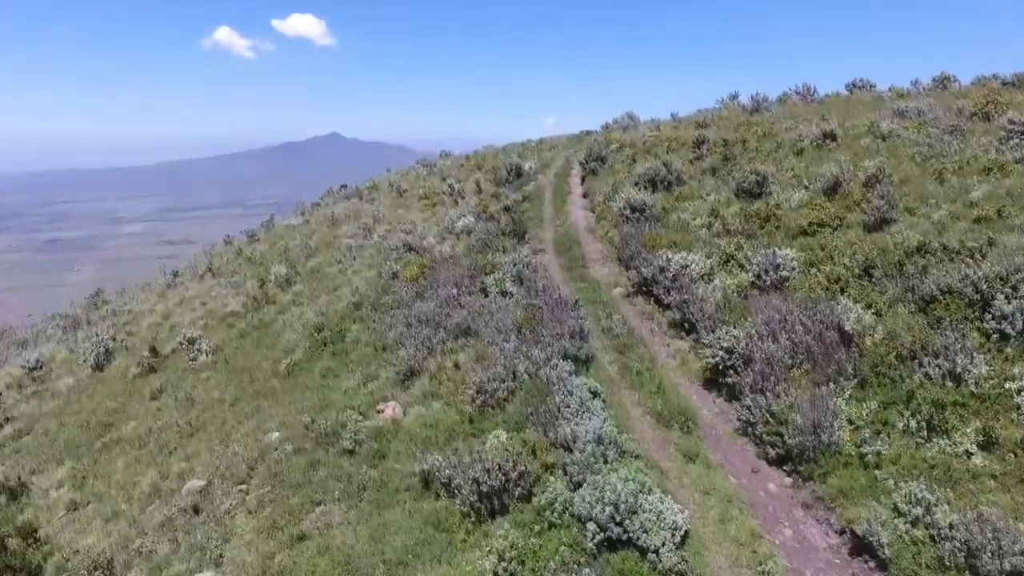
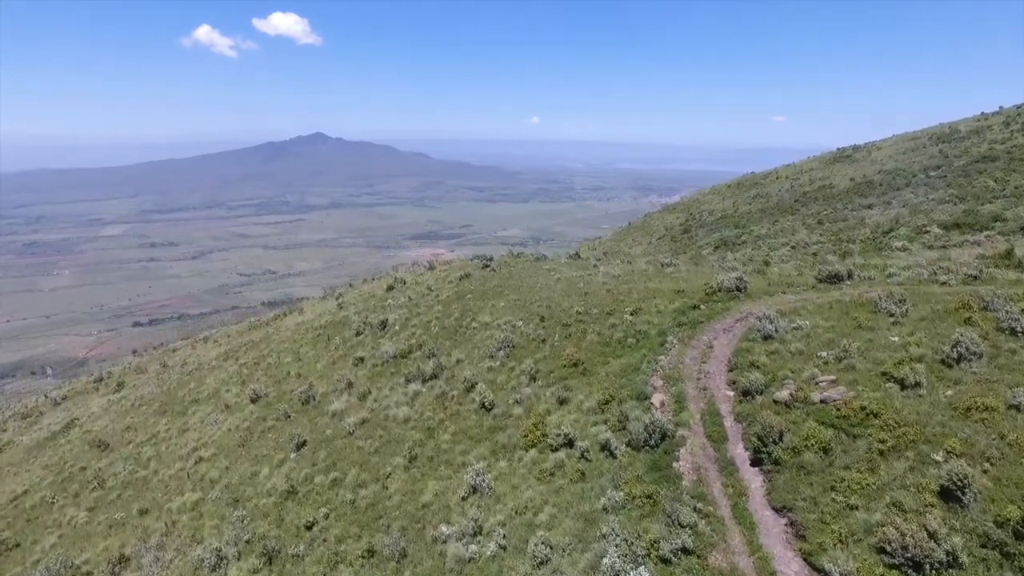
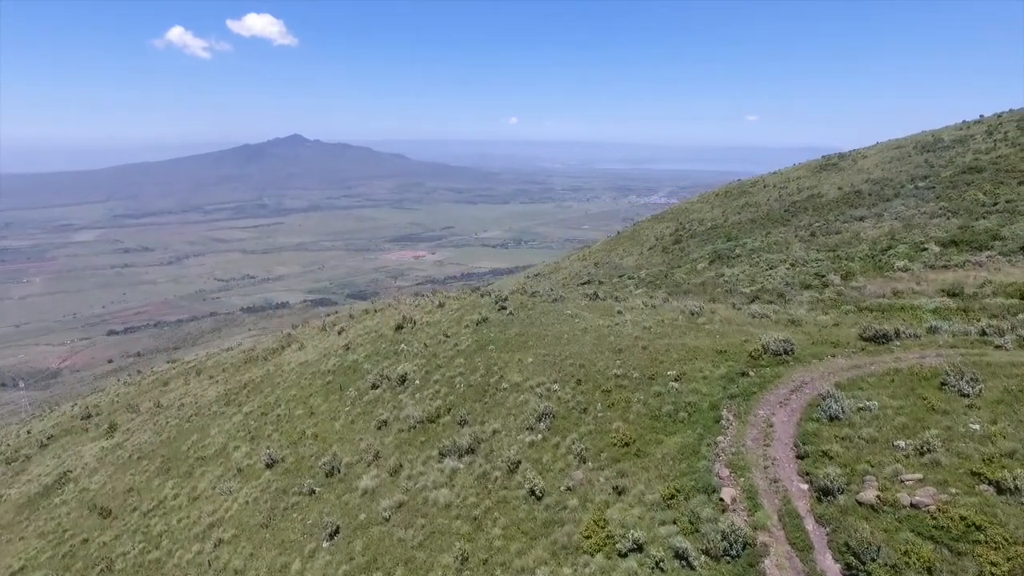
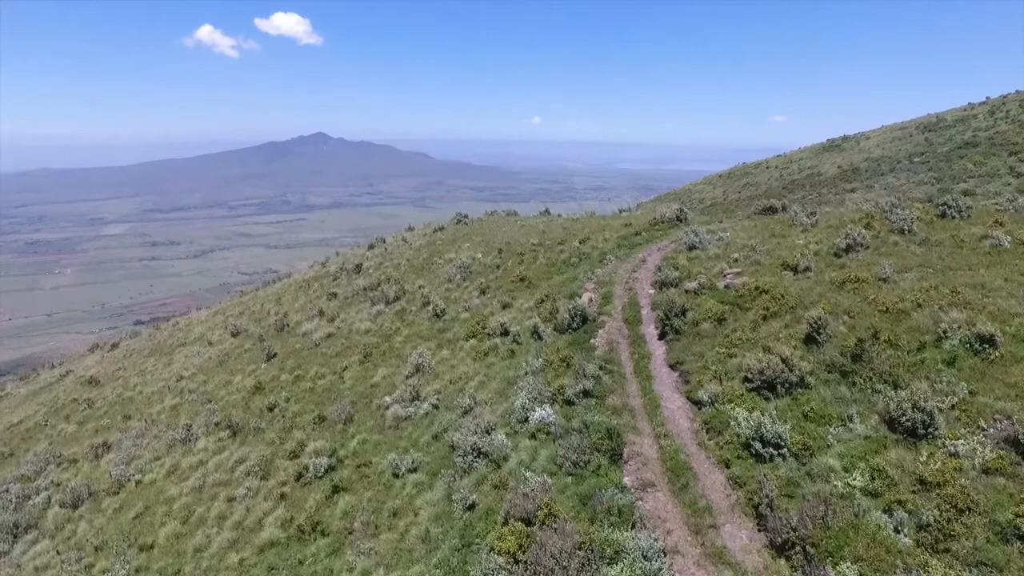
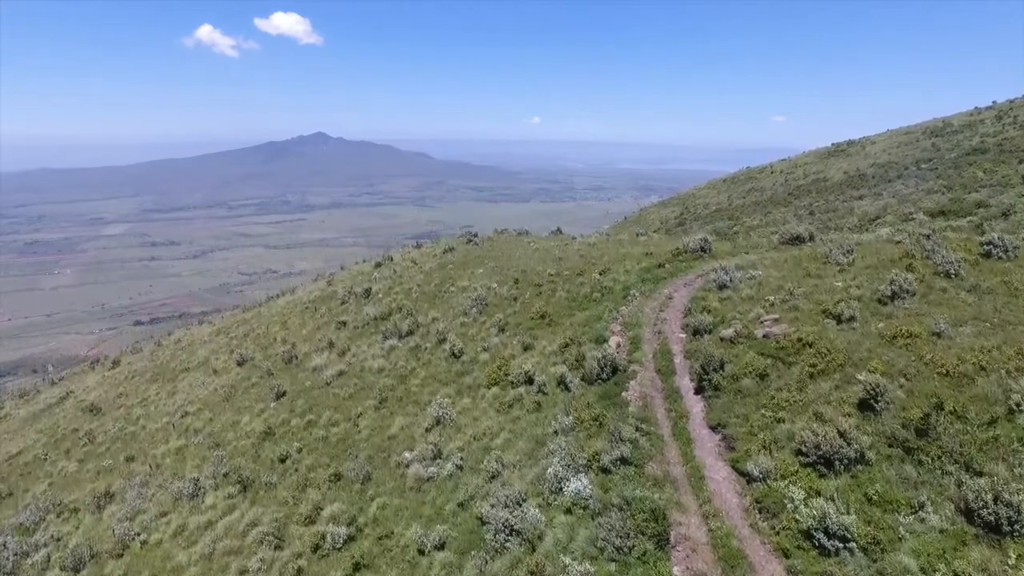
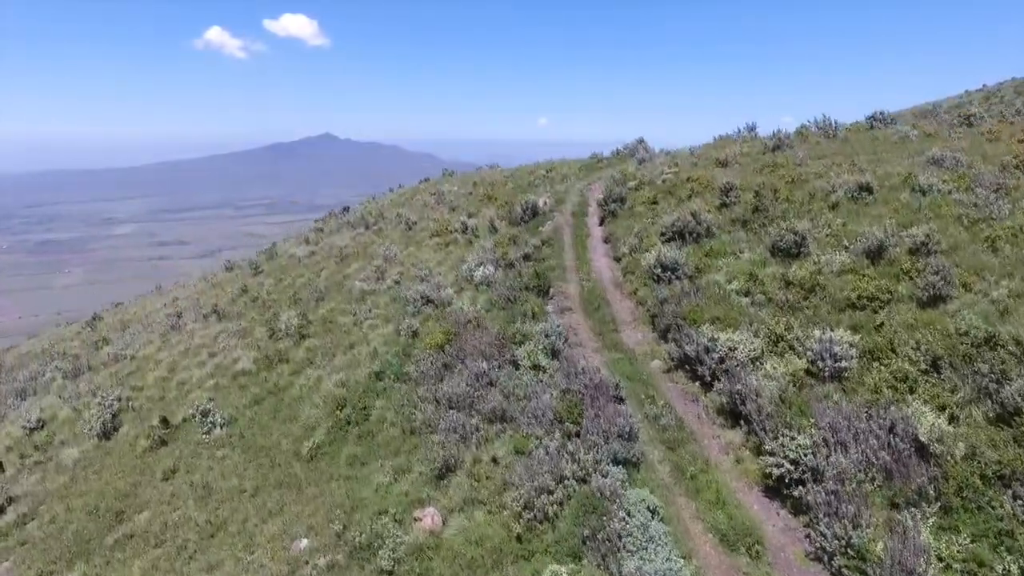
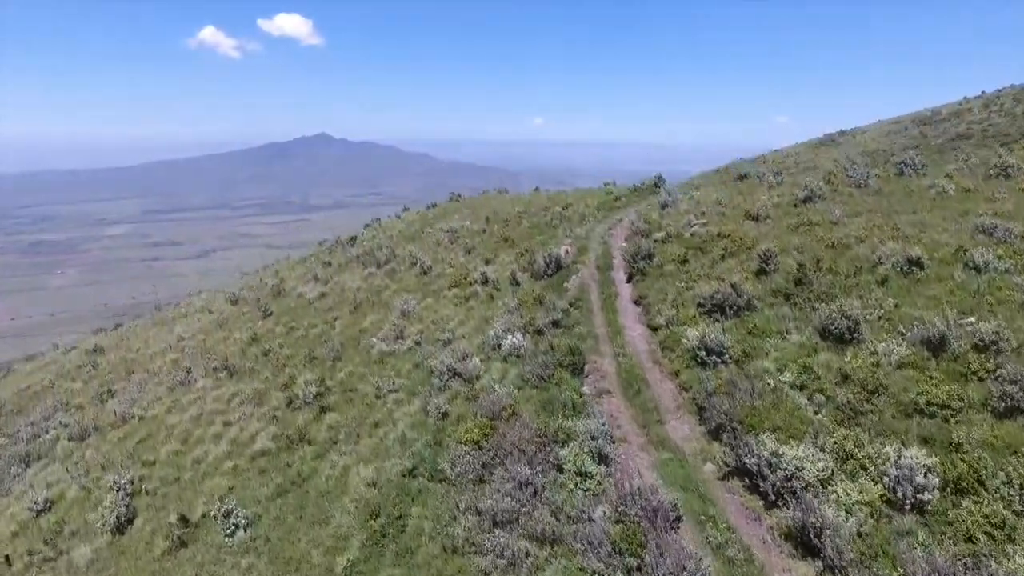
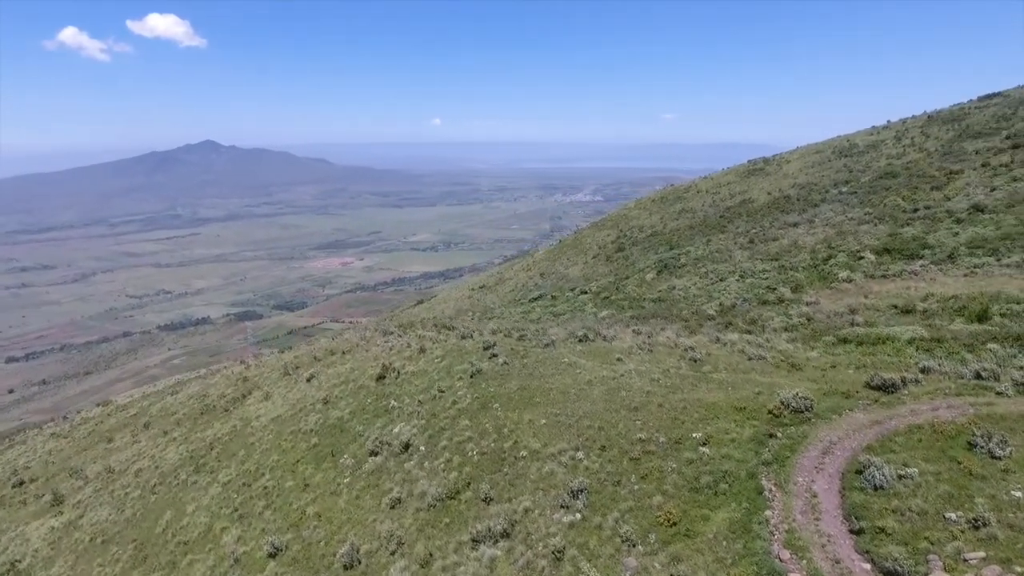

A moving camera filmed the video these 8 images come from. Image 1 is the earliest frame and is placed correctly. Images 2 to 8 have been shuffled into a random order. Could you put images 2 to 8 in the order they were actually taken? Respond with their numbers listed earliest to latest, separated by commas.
6, 7, 4, 5, 2, 3, 8
